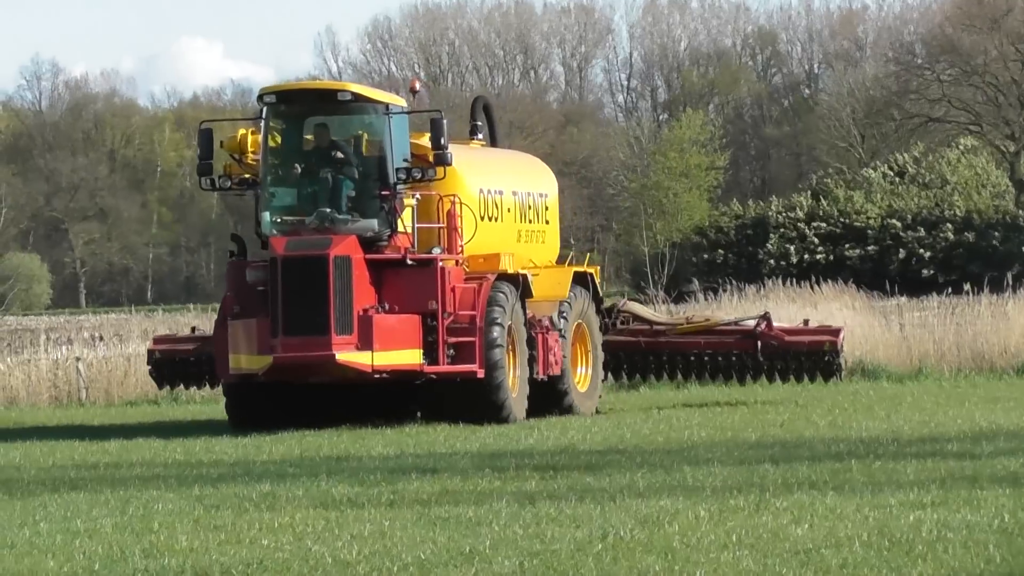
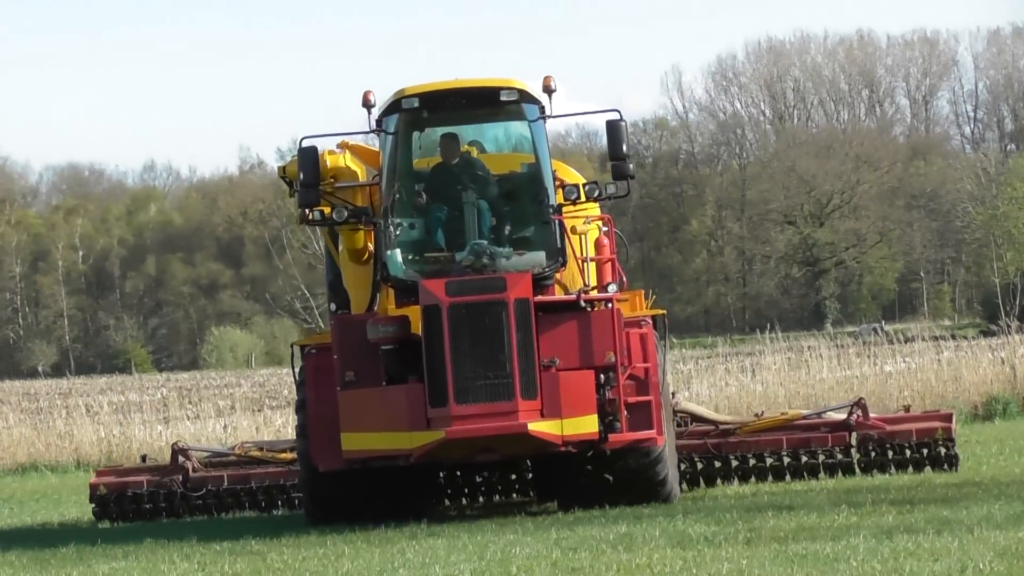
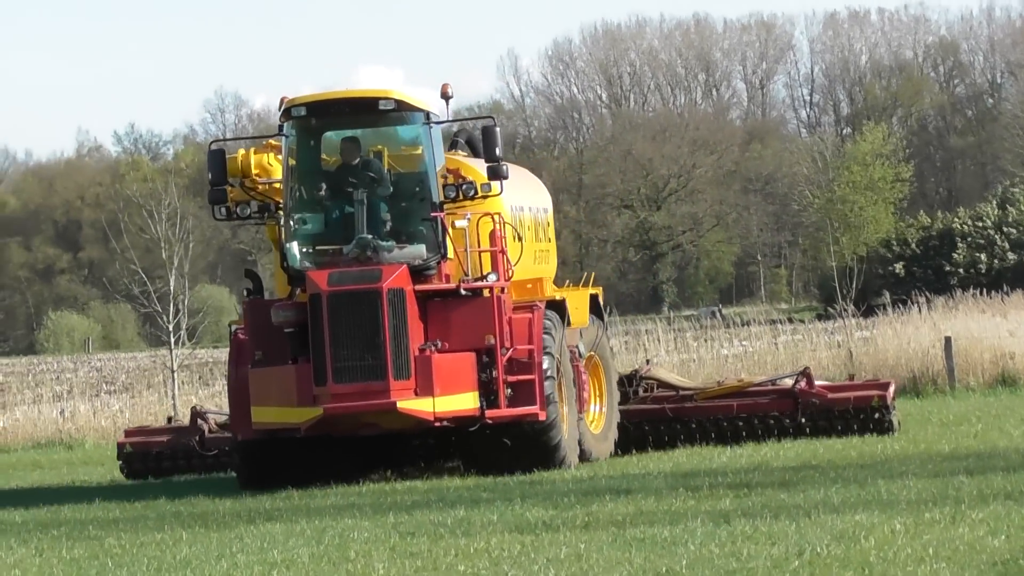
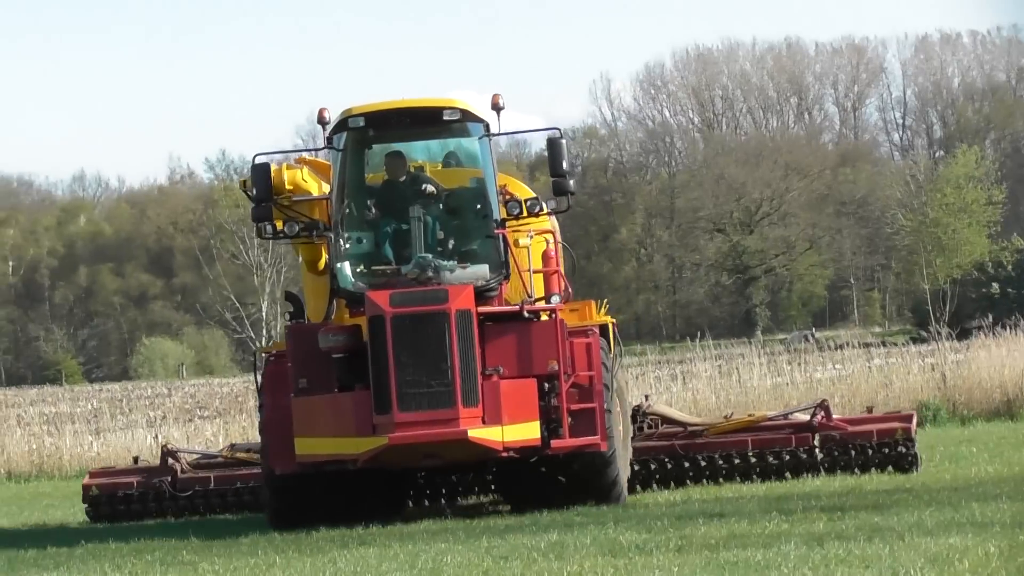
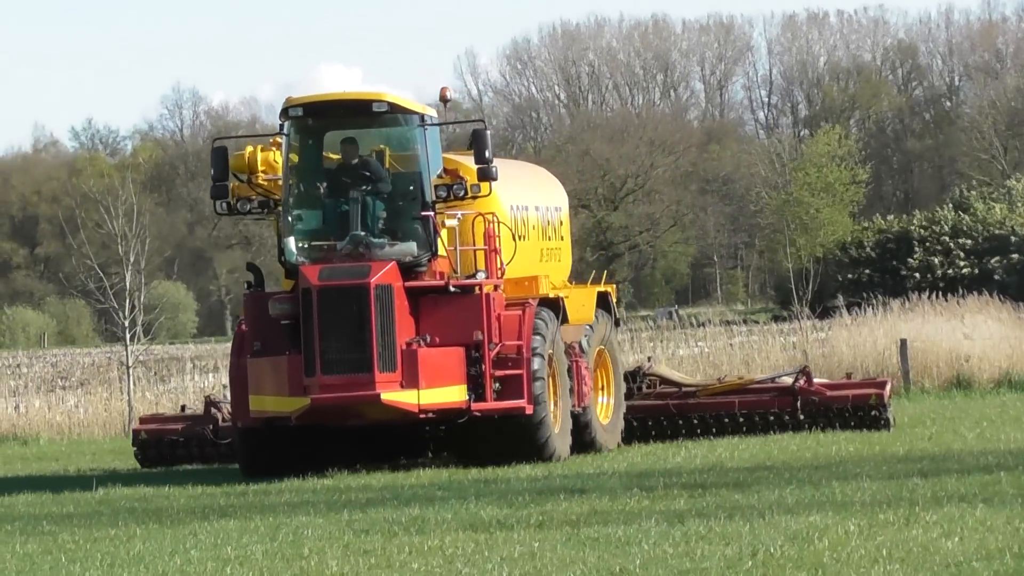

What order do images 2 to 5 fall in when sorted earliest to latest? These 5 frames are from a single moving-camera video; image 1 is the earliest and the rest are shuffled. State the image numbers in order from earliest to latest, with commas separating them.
5, 3, 4, 2
